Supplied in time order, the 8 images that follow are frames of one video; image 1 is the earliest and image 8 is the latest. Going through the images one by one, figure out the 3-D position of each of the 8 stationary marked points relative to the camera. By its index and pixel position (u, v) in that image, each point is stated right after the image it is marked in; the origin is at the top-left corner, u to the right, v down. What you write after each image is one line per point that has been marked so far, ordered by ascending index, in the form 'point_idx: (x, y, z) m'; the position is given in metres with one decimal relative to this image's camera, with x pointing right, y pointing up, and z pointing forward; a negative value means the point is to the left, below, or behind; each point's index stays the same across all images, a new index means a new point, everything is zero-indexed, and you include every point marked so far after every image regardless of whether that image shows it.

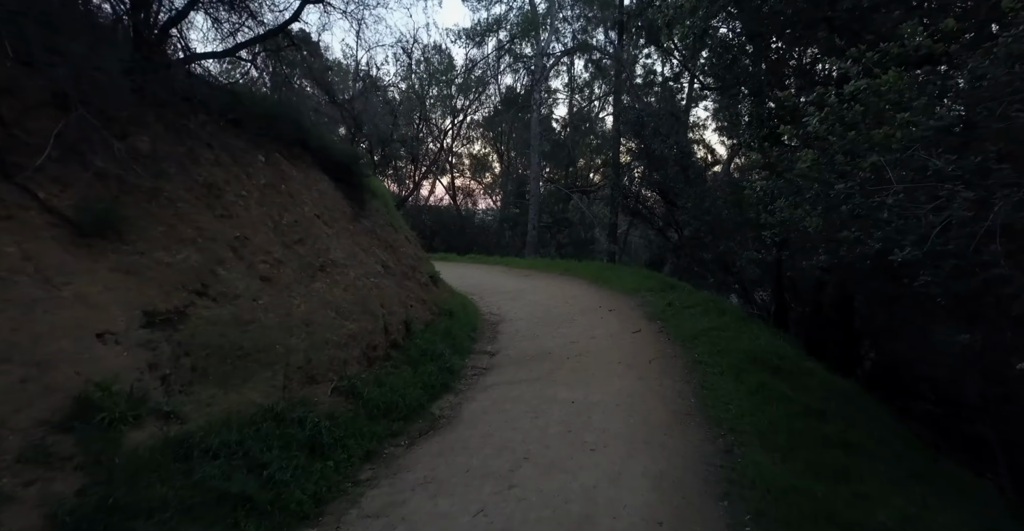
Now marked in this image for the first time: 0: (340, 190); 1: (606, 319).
0: (-2.7, +1.2, +9.1) m
1: (+1.7, -1.0, +10.6) m
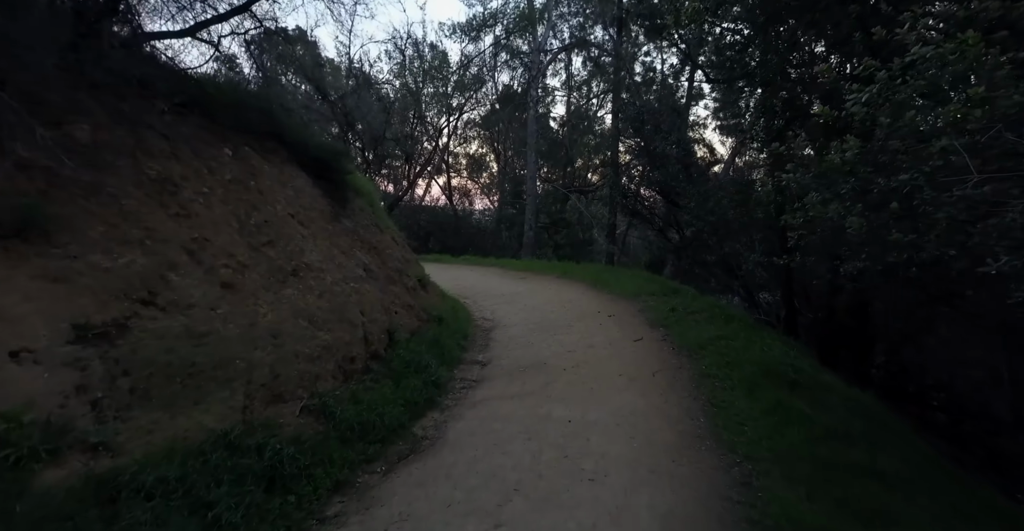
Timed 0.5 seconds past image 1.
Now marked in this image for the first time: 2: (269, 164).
0: (-2.8, +1.1, +8.5) m
1: (+1.6, -1.0, +9.9) m
2: (-3.1, +1.3, +7.5) m
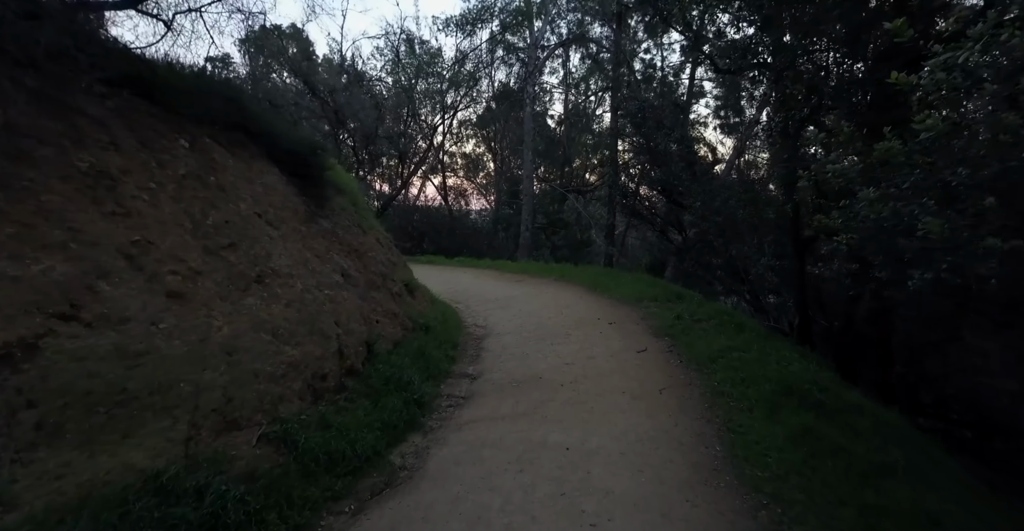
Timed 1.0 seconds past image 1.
0: (-2.9, +1.1, +7.7) m
1: (+1.5, -1.1, +9.2) m
2: (-3.2, +1.3, +6.7) m
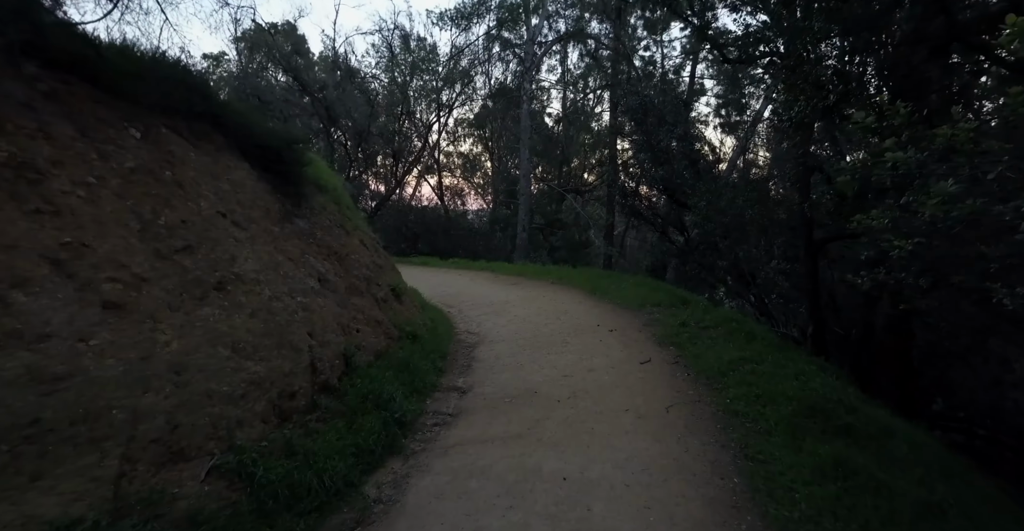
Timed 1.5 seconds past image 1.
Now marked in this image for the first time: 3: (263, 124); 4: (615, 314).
0: (-3.0, +1.0, +7.1) m
1: (+1.4, -1.1, +8.6) m
2: (-3.3, +1.2, +6.1) m
3: (-3.1, +1.7, +7.2) m
4: (+1.8, -0.9, +10.3) m
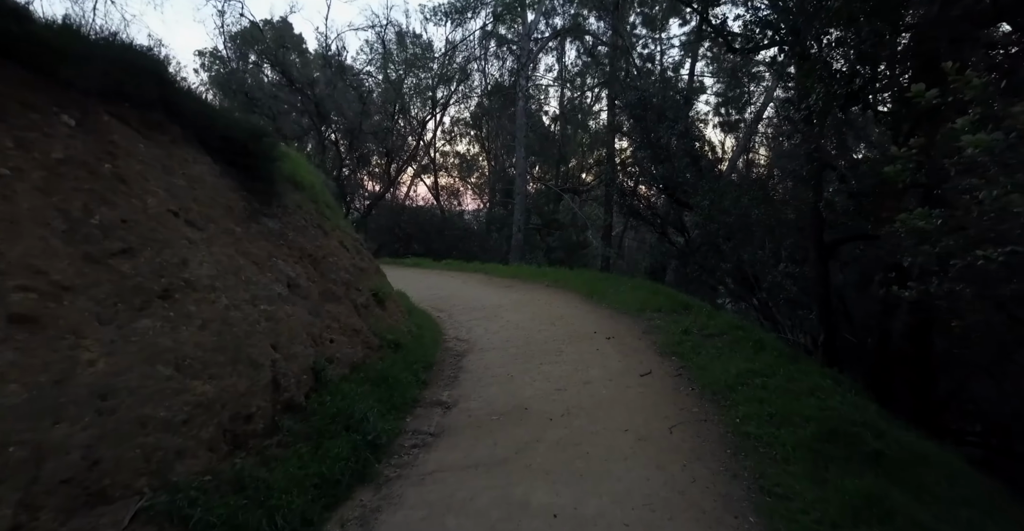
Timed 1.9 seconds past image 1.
0: (-3.1, +1.0, +6.5) m
1: (+1.2, -1.2, +8.0) m
2: (-3.4, +1.2, +5.5) m
3: (-3.3, +1.7, +6.6) m
4: (+1.7, -0.9, +9.7) m
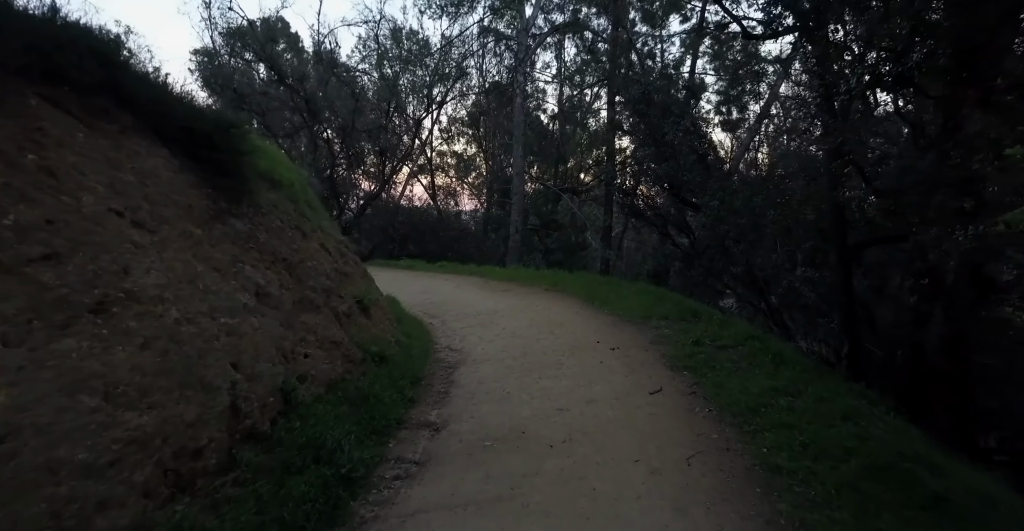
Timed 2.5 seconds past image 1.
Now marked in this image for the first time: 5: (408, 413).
0: (-3.2, +0.9, +5.8) m
1: (+1.2, -1.2, +7.3) m
2: (-3.5, +1.1, +4.8) m
3: (-3.3, +1.6, +5.9) m
4: (+1.6, -1.0, +9.0) m
5: (-1.1, -1.6, +6.4) m
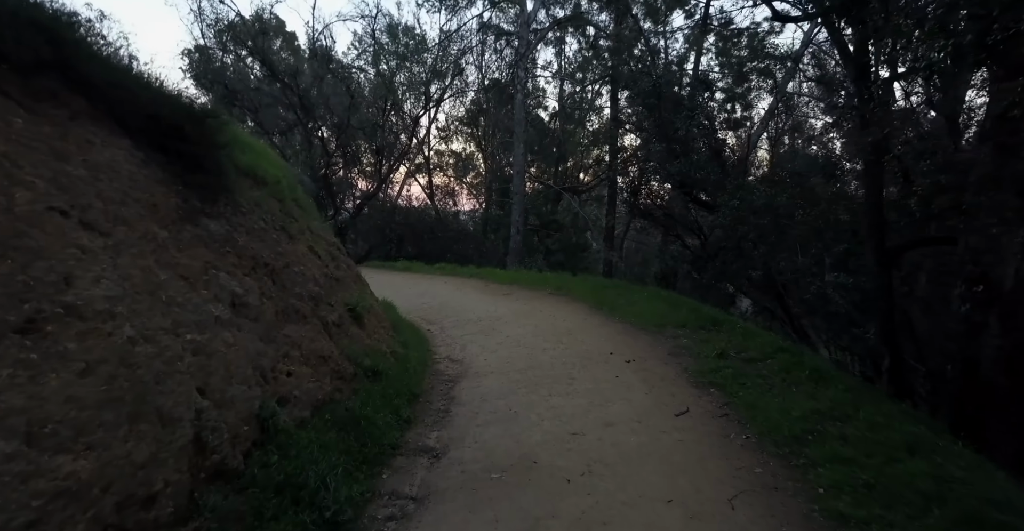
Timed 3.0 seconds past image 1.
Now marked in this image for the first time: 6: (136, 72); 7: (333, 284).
0: (-3.1, +0.8, +5.1) m
1: (+1.3, -1.3, +6.6) m
2: (-3.4, +1.0, +4.1) m
3: (-3.2, +1.6, +5.2) m
4: (+1.7, -1.0, +8.3) m
5: (-1.1, -1.7, +5.7) m
6: (-3.7, +1.9, +5.6) m
7: (-2.3, -0.2, +7.3) m
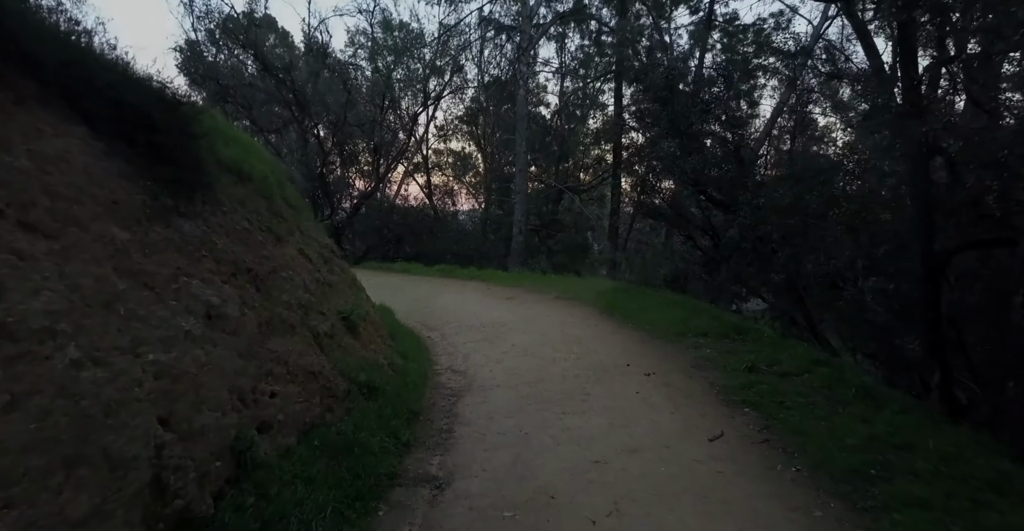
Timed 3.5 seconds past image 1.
0: (-3.0, +0.8, +4.4) m
1: (+1.4, -1.4, +6.0) m
2: (-3.3, +1.0, +3.4) m
3: (-3.1, +1.5, +4.6) m
4: (+1.8, -1.1, +7.7) m
5: (-0.9, -1.7, +5.1) m
6: (-3.6, +1.8, +5.0) m
7: (-2.2, -0.3, +6.7) m
